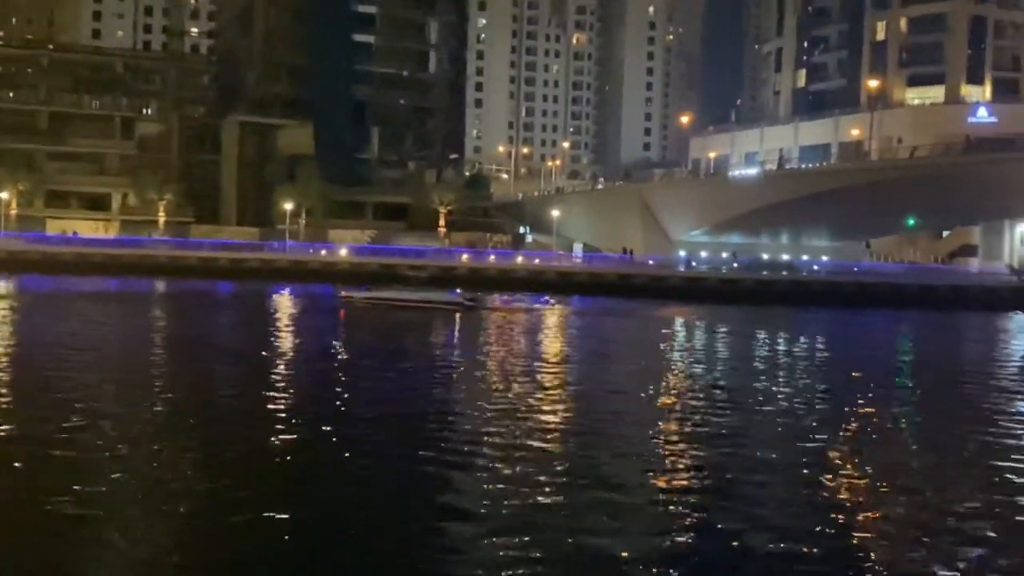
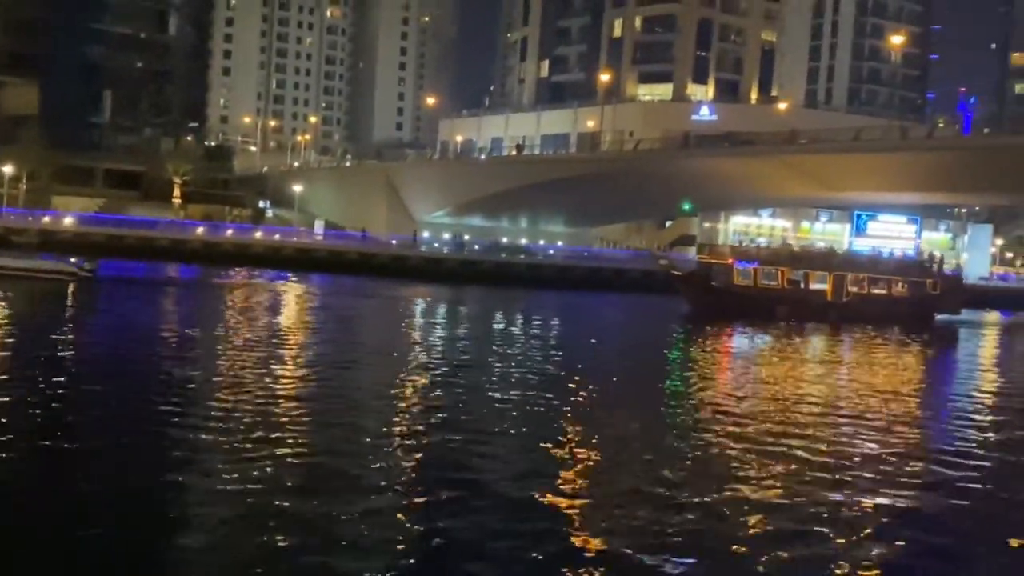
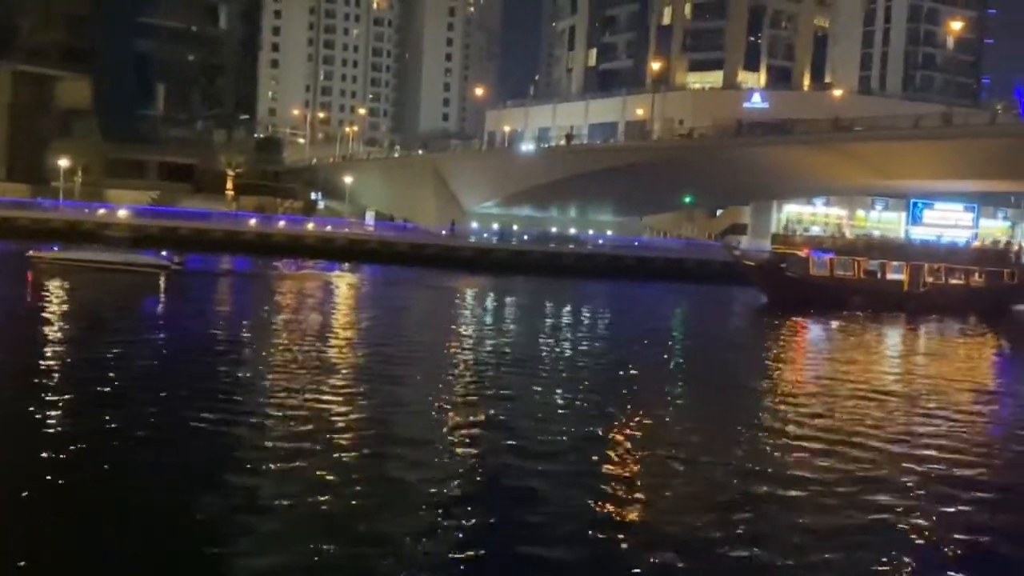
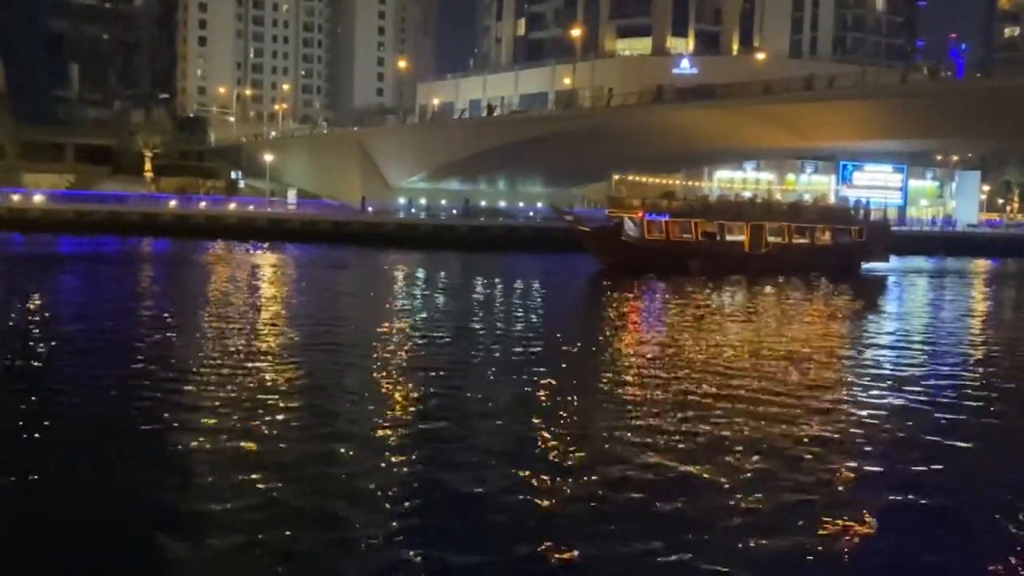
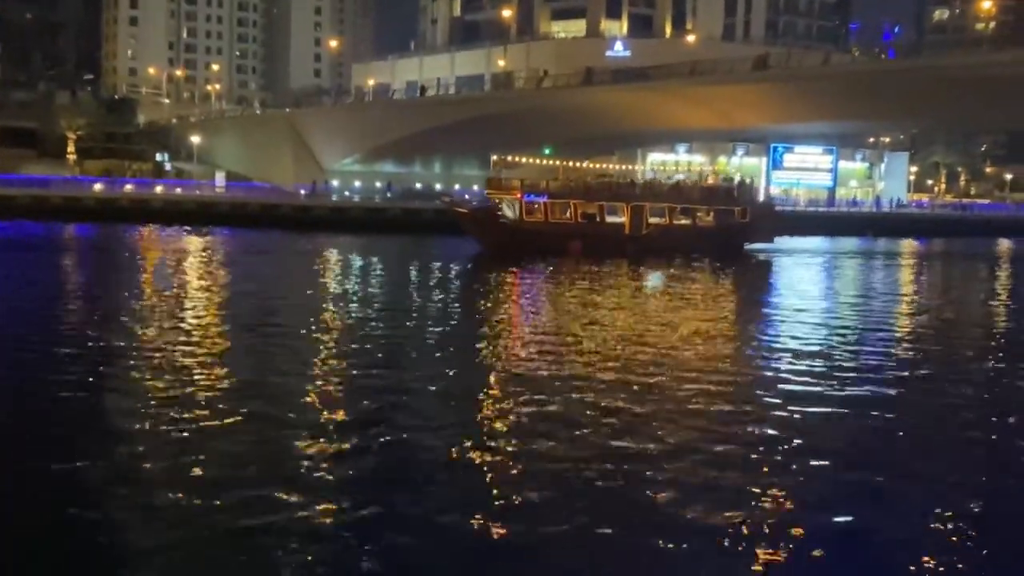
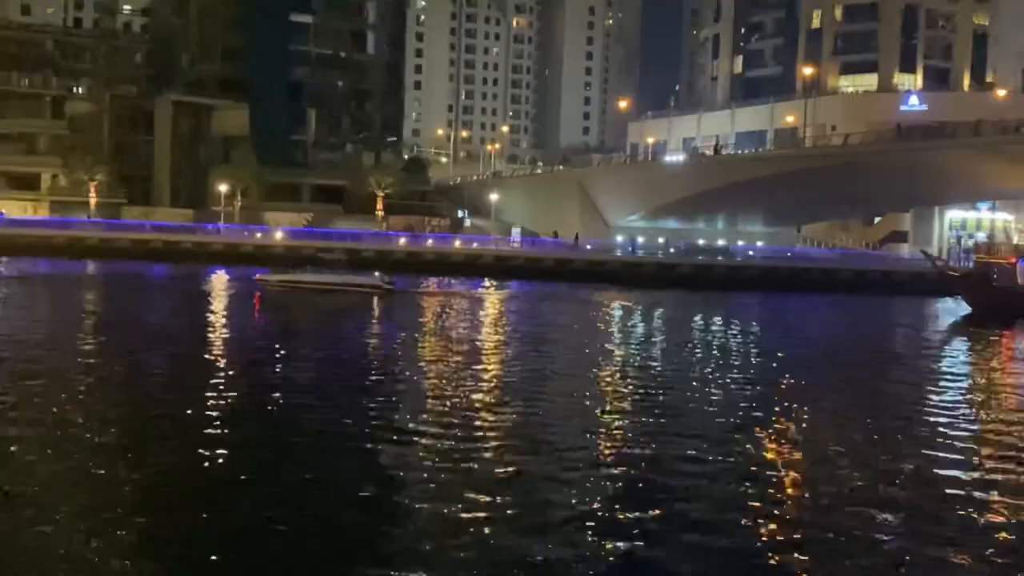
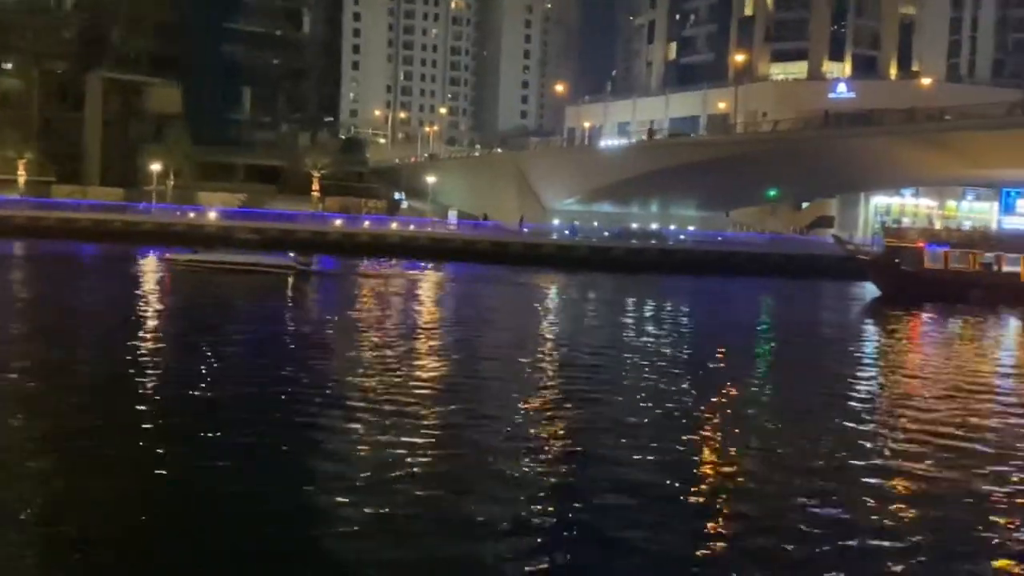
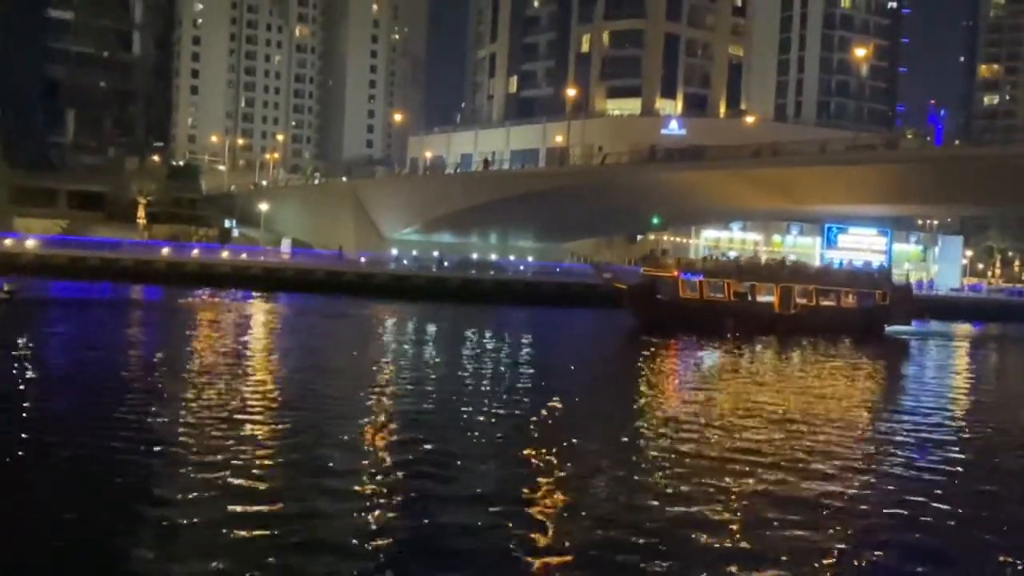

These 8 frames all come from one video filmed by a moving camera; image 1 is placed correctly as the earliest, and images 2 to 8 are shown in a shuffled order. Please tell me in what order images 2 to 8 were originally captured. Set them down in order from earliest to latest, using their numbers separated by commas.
6, 7, 3, 2, 8, 4, 5
